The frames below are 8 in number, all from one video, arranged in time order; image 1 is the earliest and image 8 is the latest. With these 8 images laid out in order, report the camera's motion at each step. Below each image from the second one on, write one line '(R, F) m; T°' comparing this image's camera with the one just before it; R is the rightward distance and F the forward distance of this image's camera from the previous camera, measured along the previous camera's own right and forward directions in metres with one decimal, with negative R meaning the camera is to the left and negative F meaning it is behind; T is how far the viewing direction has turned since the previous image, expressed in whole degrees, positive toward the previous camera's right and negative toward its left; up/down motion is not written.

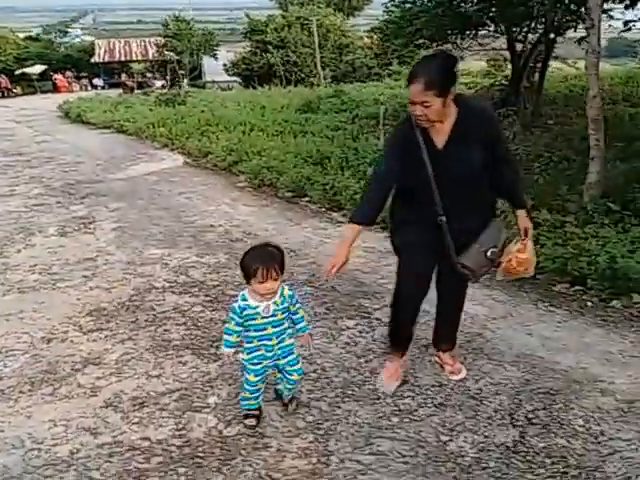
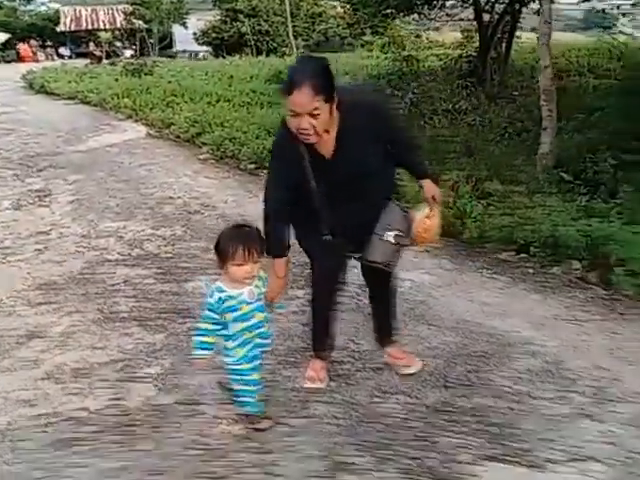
(+0.2, 0.0) m; +2°
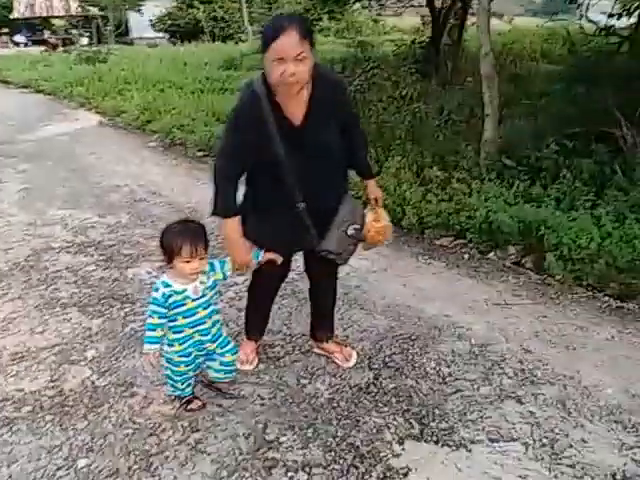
(+0.2, -0.1) m; +3°
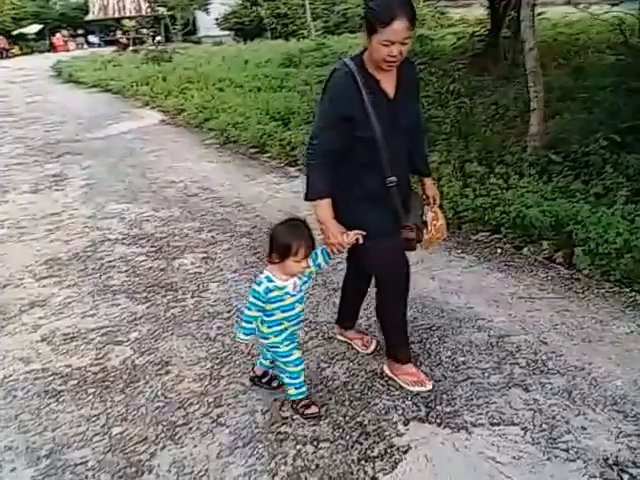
(+0.2, -0.1) m; -6°
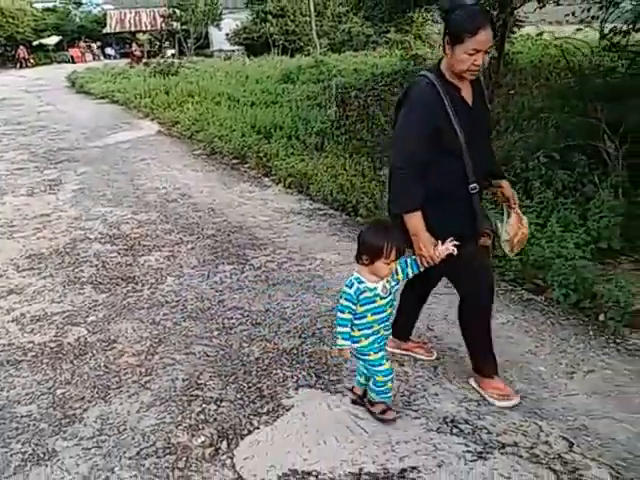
(+0.4, -0.5) m; -1°
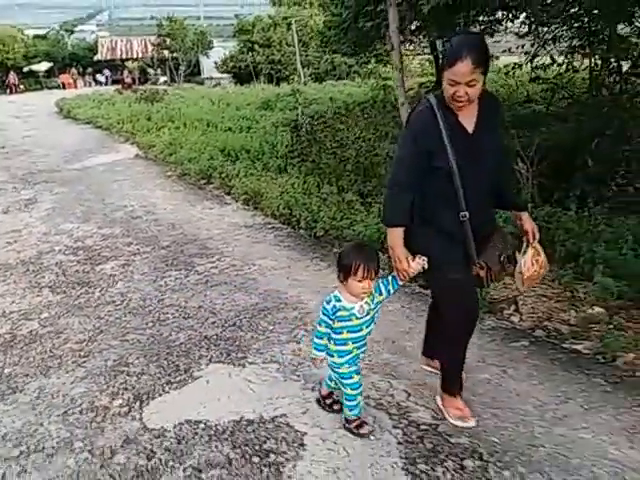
(+0.4, -0.5) m; +1°
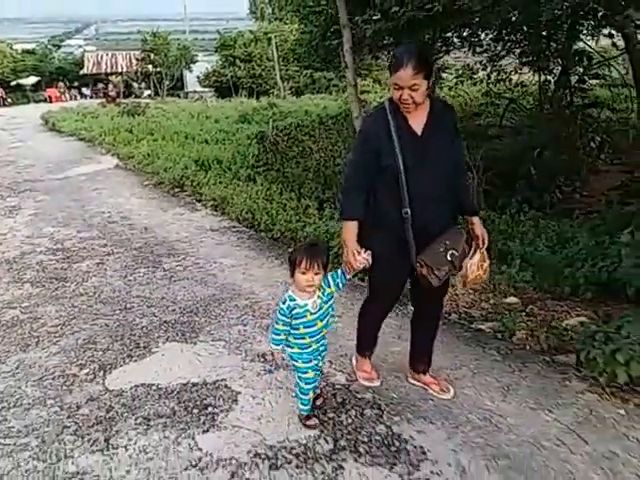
(+0.2, -0.5) m; +1°
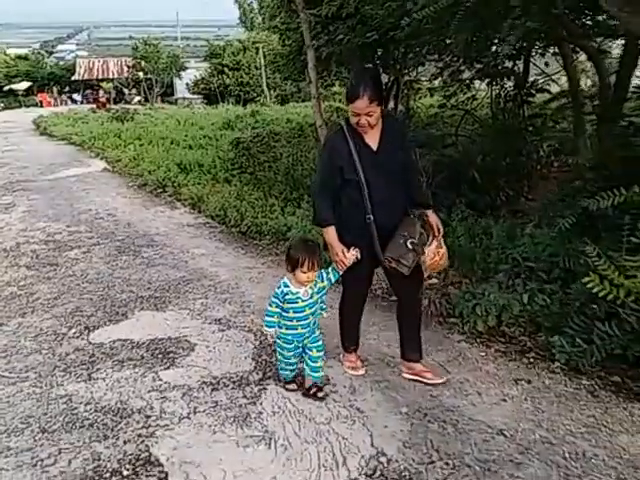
(+0.3, -0.8) m; +1°
